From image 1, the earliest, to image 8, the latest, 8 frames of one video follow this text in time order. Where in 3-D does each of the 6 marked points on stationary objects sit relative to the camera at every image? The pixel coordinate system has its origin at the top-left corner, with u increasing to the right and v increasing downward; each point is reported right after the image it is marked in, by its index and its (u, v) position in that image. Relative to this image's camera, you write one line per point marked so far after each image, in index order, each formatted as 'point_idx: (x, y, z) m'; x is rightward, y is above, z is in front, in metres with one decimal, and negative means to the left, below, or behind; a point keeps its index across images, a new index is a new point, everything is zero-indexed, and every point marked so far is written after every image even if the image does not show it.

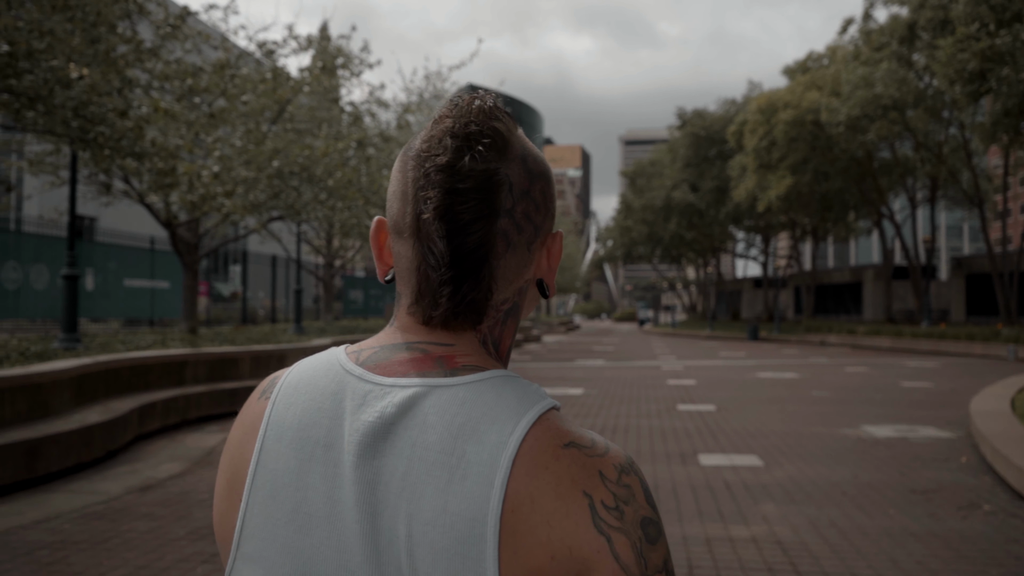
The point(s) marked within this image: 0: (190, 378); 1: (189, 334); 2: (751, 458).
0: (-5.0, -1.4, +12.8) m
1: (-6.3, -0.9, +16.1) m
2: (+2.7, -1.9, +9.4) m
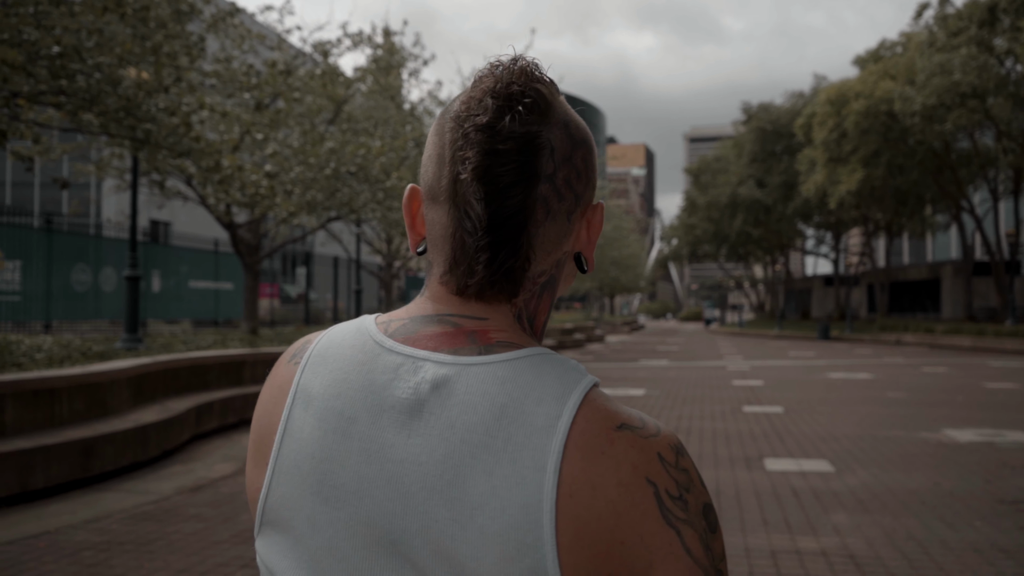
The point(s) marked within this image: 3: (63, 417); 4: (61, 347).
0: (-4.1, -1.4, +12.8) m
1: (-5.2, -0.9, +16.3) m
2: (+3.3, -1.9, +8.8) m
3: (-4.4, -1.3, +8.0) m
4: (-5.5, -0.7, +10.1) m
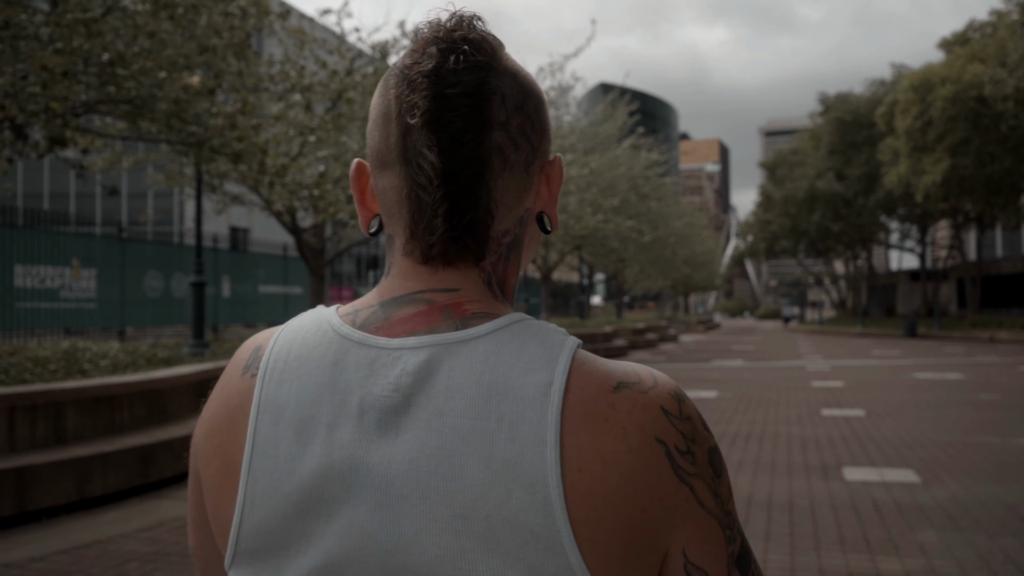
0: (-3.1, -1.5, +12.9) m
1: (-3.9, -1.0, +16.4) m
2: (+3.9, -1.8, +8.2) m
3: (-3.8, -1.3, +8.1) m
4: (-4.8, -0.8, +10.3) m
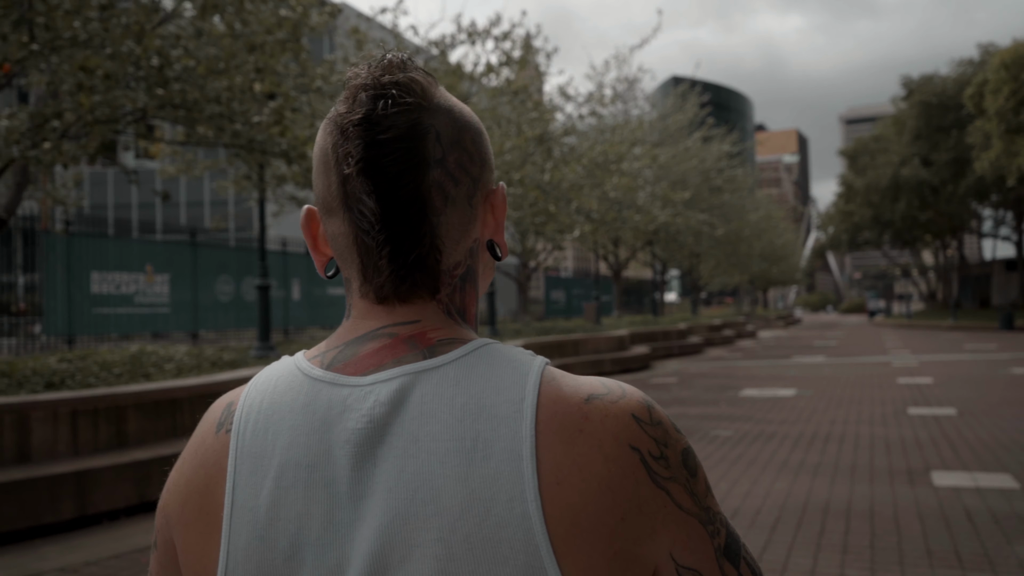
0: (-2.1, -1.5, +12.8) m
1: (-2.6, -1.0, +16.4) m
2: (+4.5, -1.7, +7.6) m
3: (-3.2, -1.4, +8.1) m
4: (-4.0, -0.9, +10.4) m
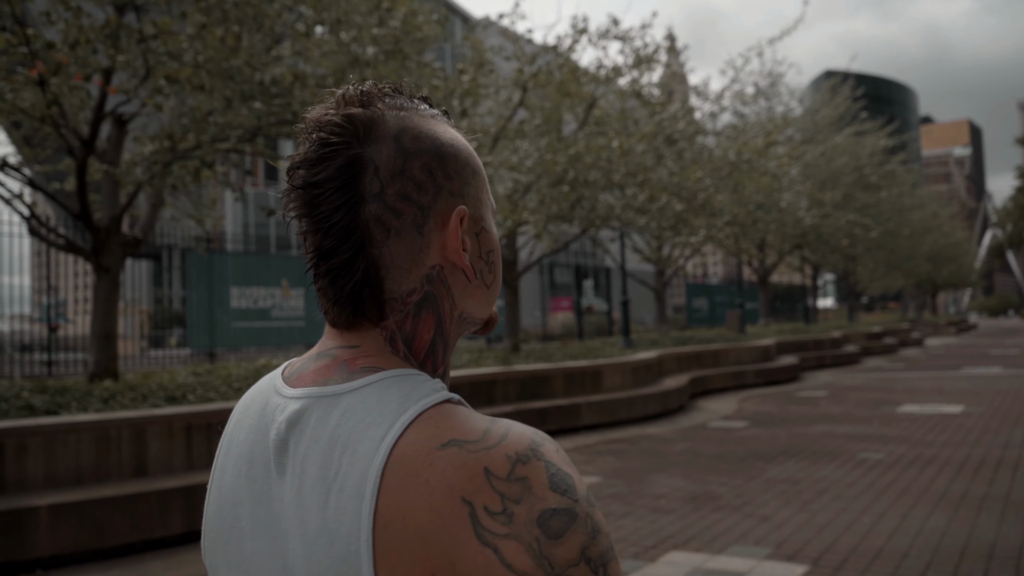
0: (-0.1, -1.7, +12.5) m
1: (0.0, -1.2, +16.1) m
2: (+5.4, -1.8, +6.2) m
3: (-2.1, -1.5, +8.1) m
4: (-2.5, -1.0, +10.5) m
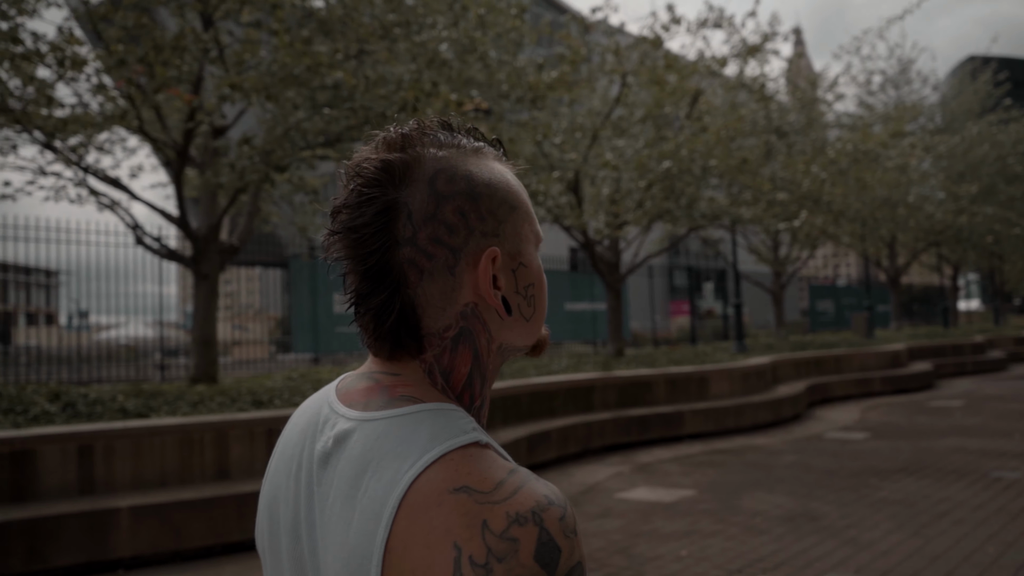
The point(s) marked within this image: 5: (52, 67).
0: (+1.3, -1.7, +12.1) m
1: (+1.9, -1.3, +15.7) m
2: (+5.9, -1.7, +5.1) m
3: (-1.3, -1.6, +8.0) m
4: (-1.3, -1.1, +10.5) m
5: (-4.6, +2.3, +8.5) m
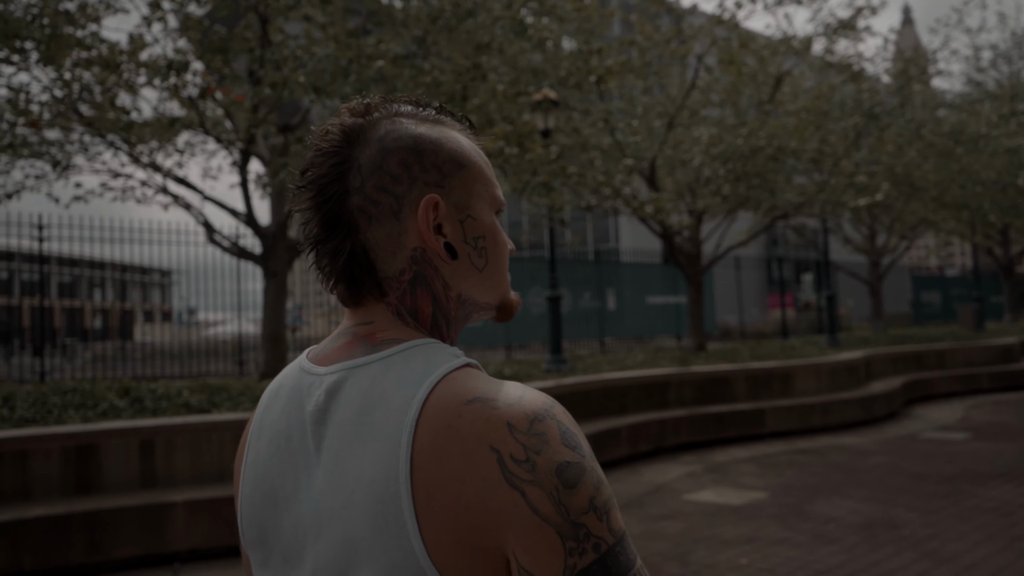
0: (+2.3, -1.6, +11.7) m
1: (+3.3, -1.2, +15.2) m
2: (+6.1, -1.6, +4.2) m
3: (-0.7, -1.5, +8.0) m
4: (-0.5, -1.0, +10.4) m
5: (-4.0, +2.3, +8.7) m
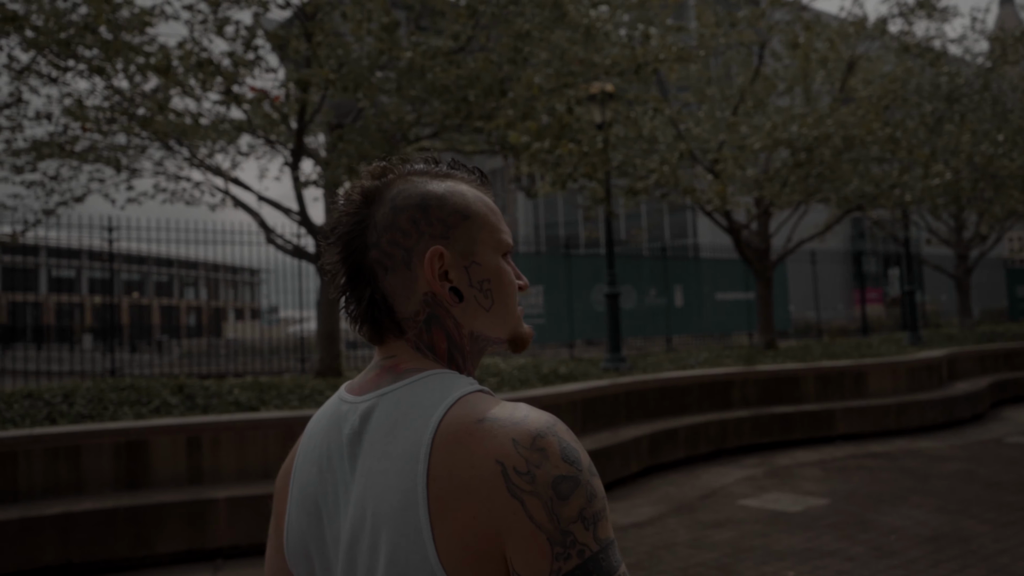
0: (+3.1, -1.5, +11.3) m
1: (+4.4, -1.1, +14.6) m
2: (+6.1, -1.6, +3.5) m
3: (-0.3, -1.5, +7.8) m
4: (+0.2, -1.0, +10.2) m
5: (-3.5, +2.3, +8.9) m
